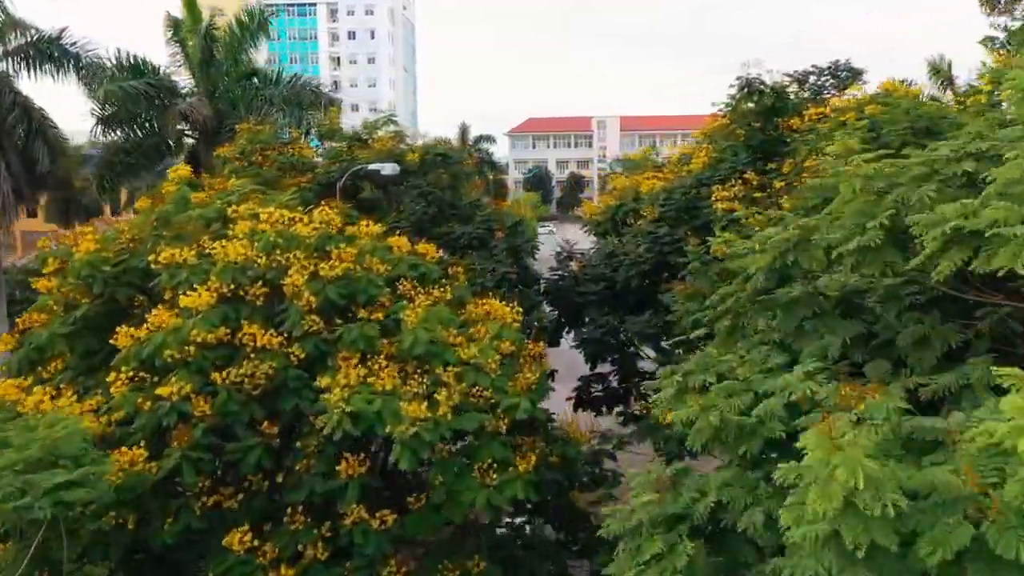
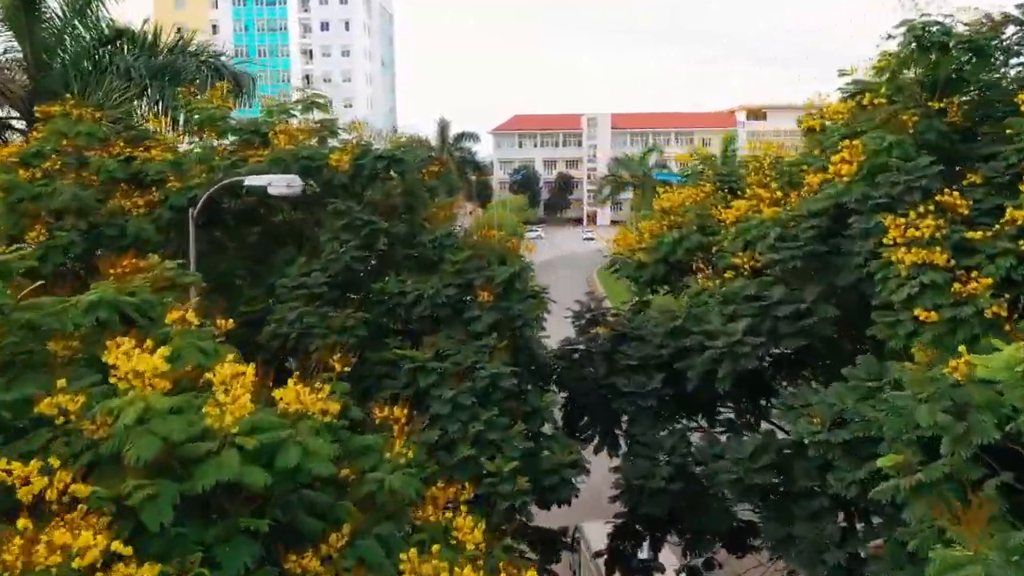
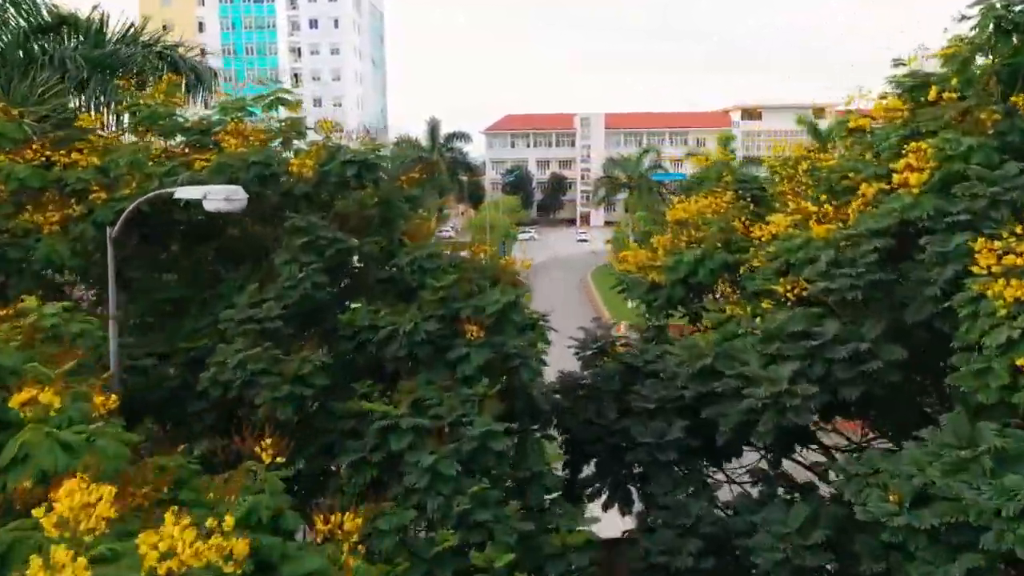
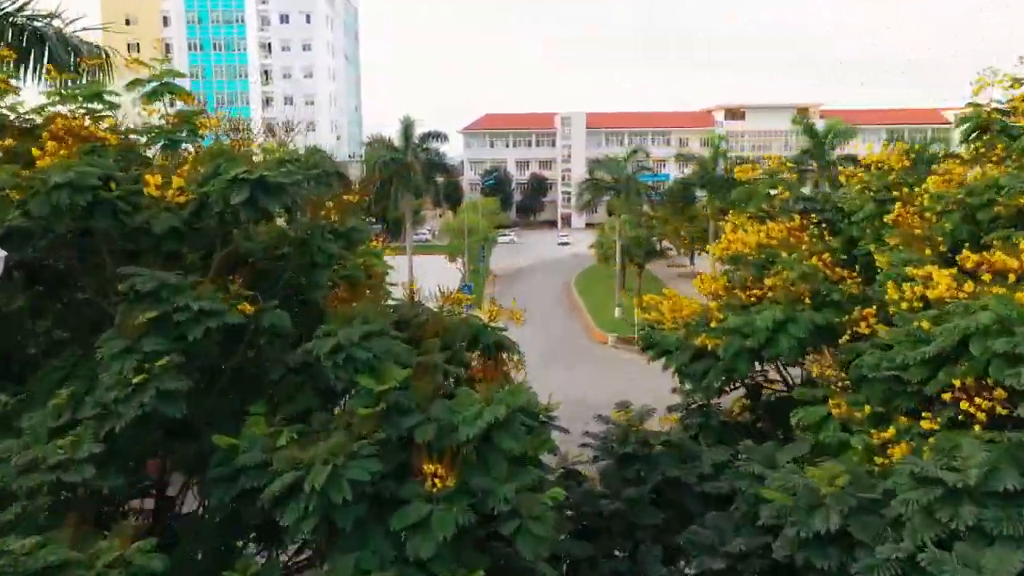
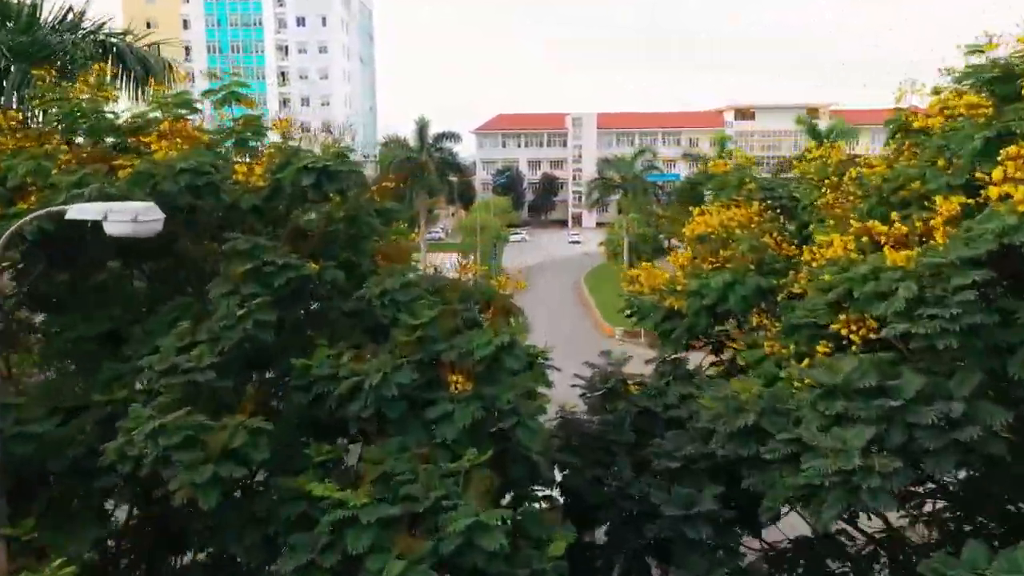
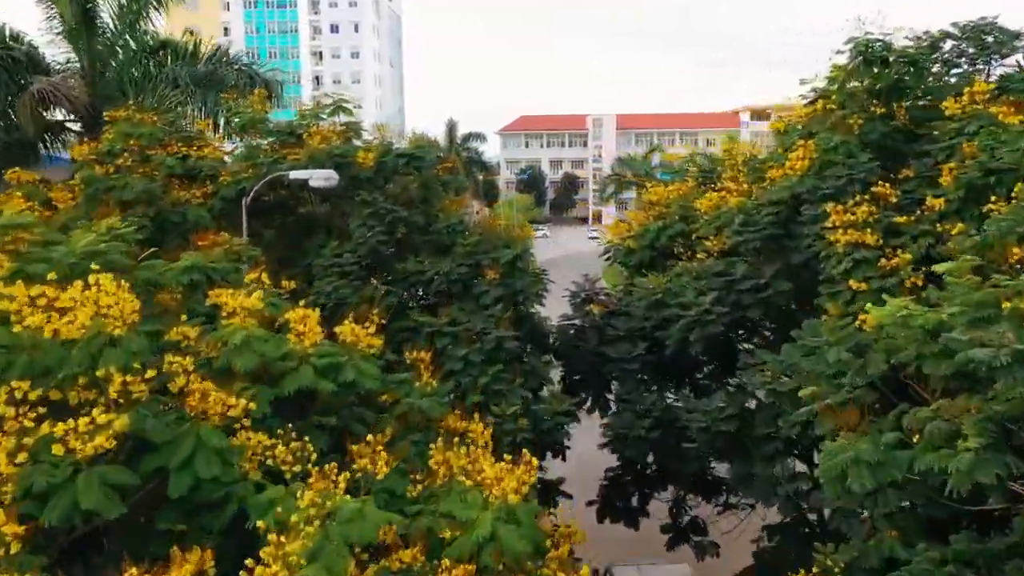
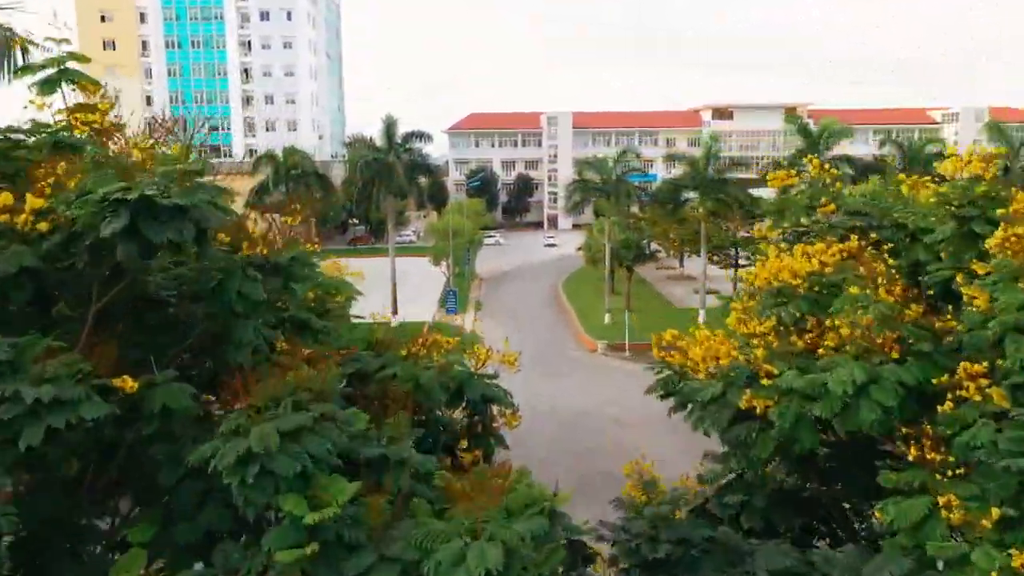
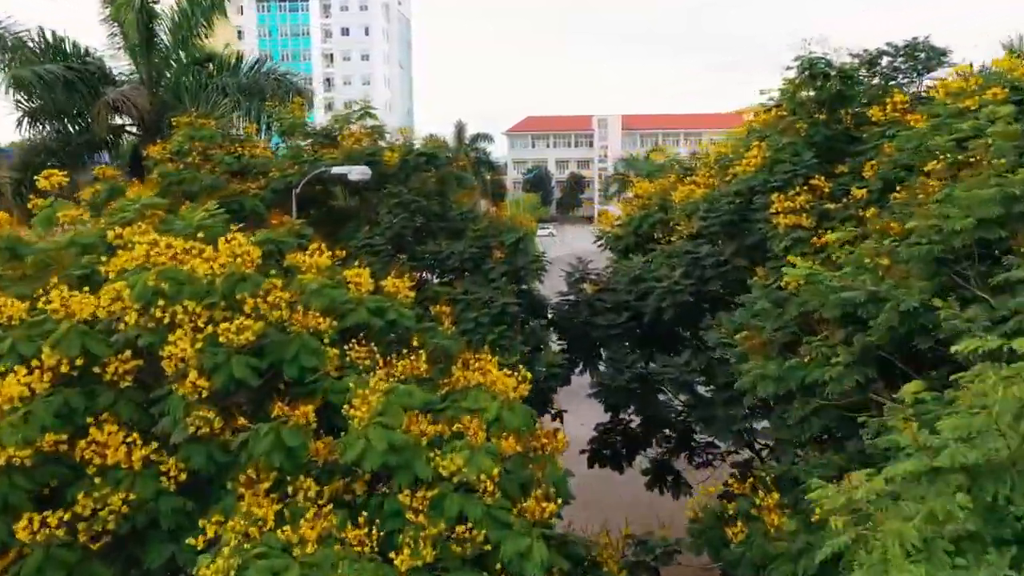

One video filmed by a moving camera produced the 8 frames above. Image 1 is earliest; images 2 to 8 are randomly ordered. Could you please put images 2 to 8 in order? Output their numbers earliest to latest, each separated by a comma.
8, 6, 2, 3, 5, 4, 7
